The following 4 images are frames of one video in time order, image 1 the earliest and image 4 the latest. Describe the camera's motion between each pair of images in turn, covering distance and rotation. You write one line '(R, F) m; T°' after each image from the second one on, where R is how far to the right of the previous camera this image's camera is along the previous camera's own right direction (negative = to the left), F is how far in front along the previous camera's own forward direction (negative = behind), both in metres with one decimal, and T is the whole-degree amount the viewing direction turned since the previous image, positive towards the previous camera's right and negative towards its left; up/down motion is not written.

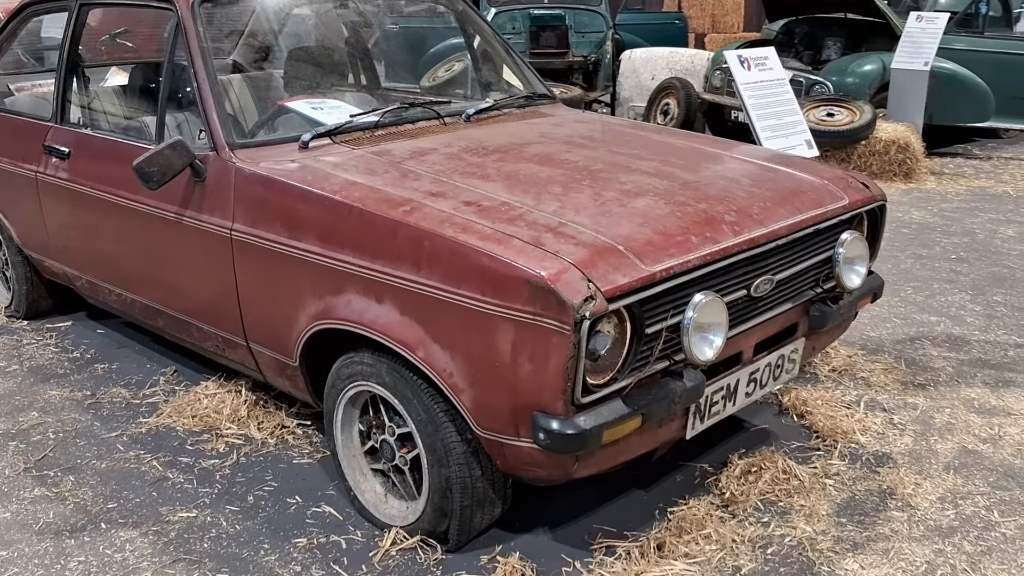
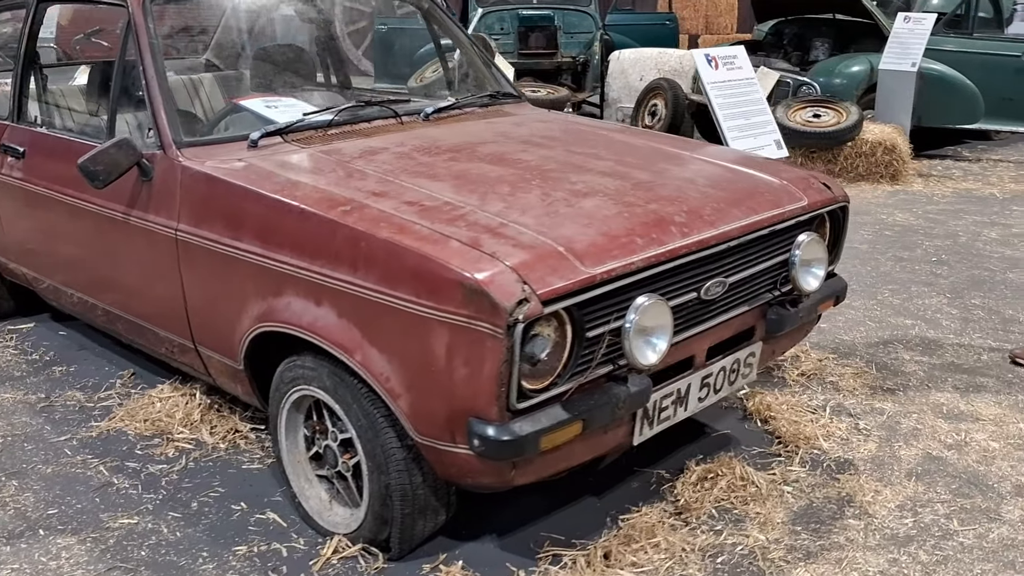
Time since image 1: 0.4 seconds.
(+0.1, +0.1) m; 0°
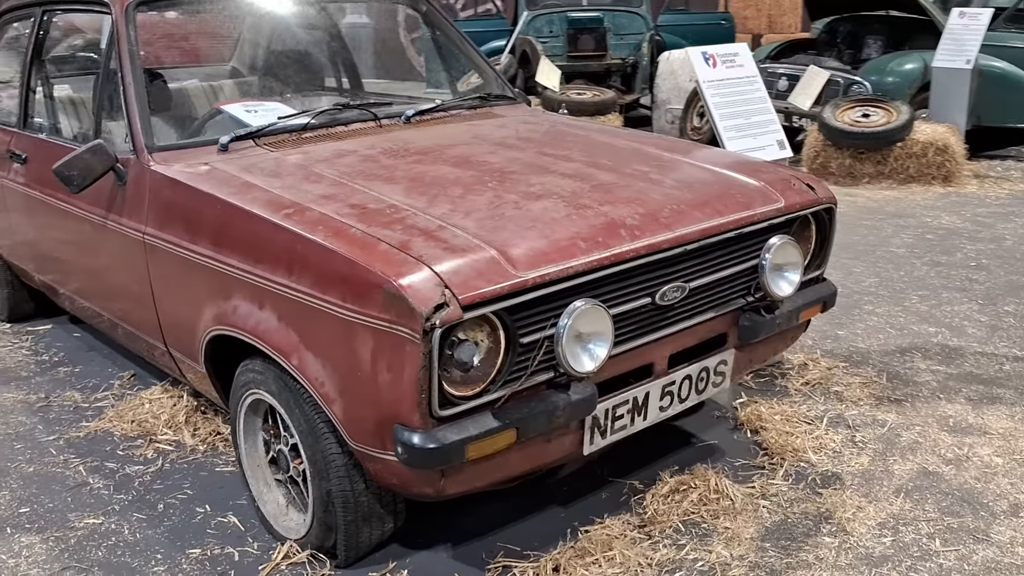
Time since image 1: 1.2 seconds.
(+0.3, +0.1) m; -5°
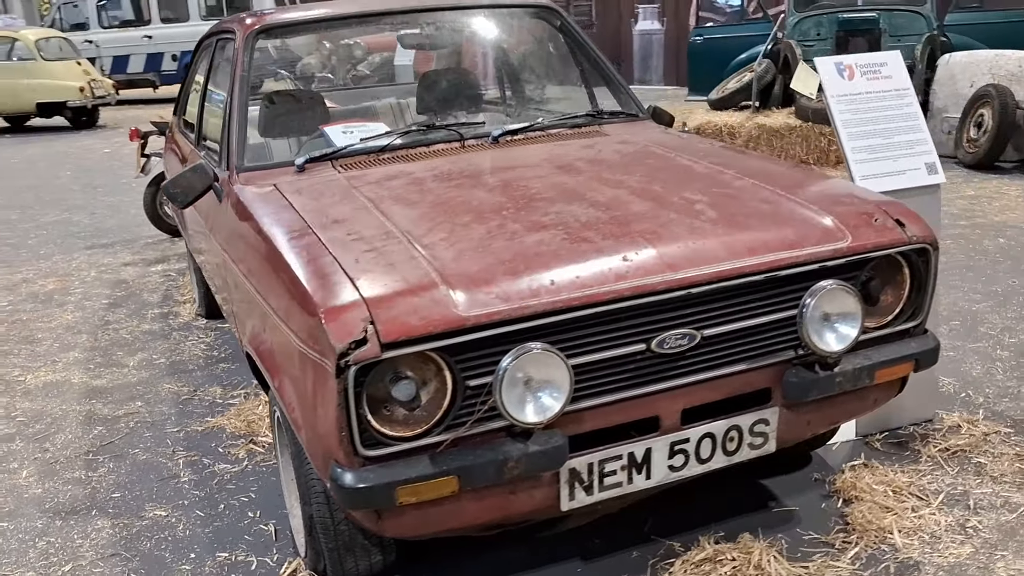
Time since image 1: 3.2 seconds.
(+0.7, +0.2) m; -19°
